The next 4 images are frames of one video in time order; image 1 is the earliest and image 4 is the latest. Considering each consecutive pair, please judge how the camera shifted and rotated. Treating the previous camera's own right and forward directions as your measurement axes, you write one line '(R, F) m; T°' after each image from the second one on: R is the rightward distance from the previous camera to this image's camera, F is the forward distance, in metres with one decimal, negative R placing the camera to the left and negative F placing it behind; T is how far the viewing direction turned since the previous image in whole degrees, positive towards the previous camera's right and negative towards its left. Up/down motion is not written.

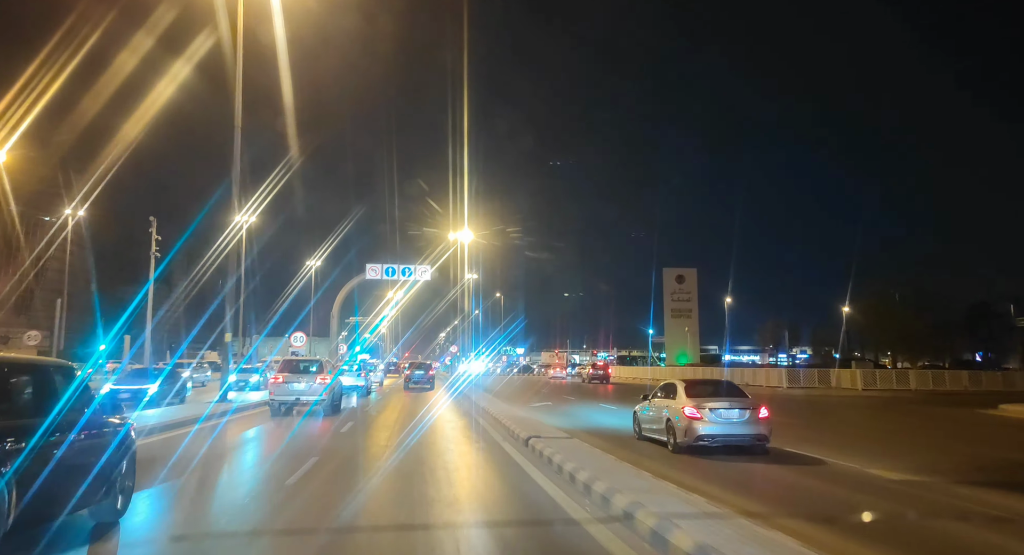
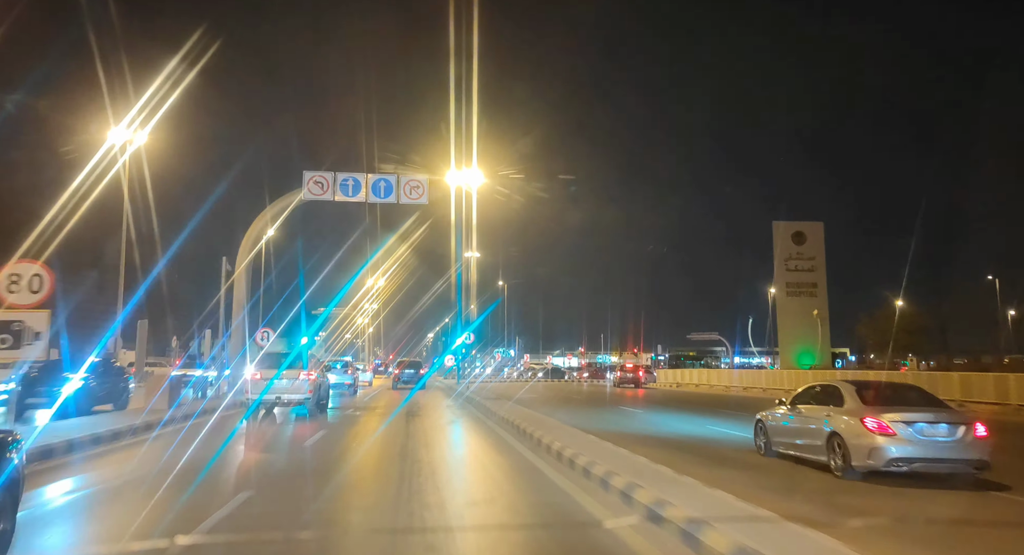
(+0.2, +2.1) m; -2°
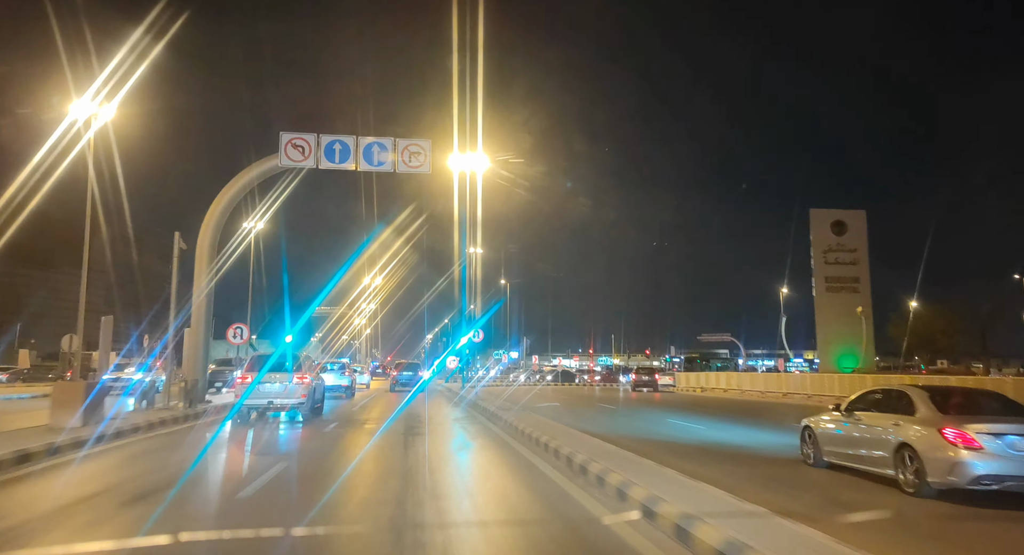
(0.0, -1.7) m; 0°
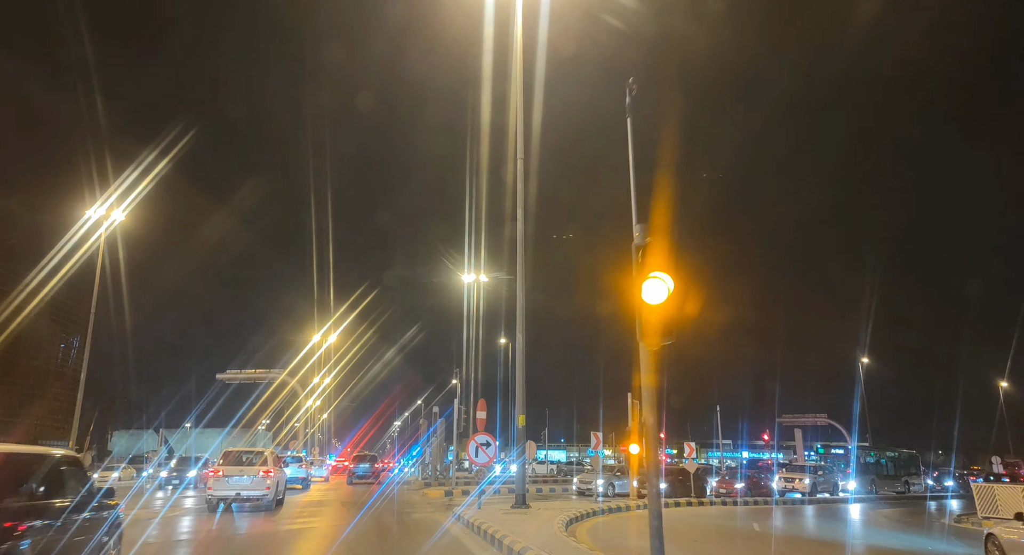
(-0.2, +2.2) m; +1°
